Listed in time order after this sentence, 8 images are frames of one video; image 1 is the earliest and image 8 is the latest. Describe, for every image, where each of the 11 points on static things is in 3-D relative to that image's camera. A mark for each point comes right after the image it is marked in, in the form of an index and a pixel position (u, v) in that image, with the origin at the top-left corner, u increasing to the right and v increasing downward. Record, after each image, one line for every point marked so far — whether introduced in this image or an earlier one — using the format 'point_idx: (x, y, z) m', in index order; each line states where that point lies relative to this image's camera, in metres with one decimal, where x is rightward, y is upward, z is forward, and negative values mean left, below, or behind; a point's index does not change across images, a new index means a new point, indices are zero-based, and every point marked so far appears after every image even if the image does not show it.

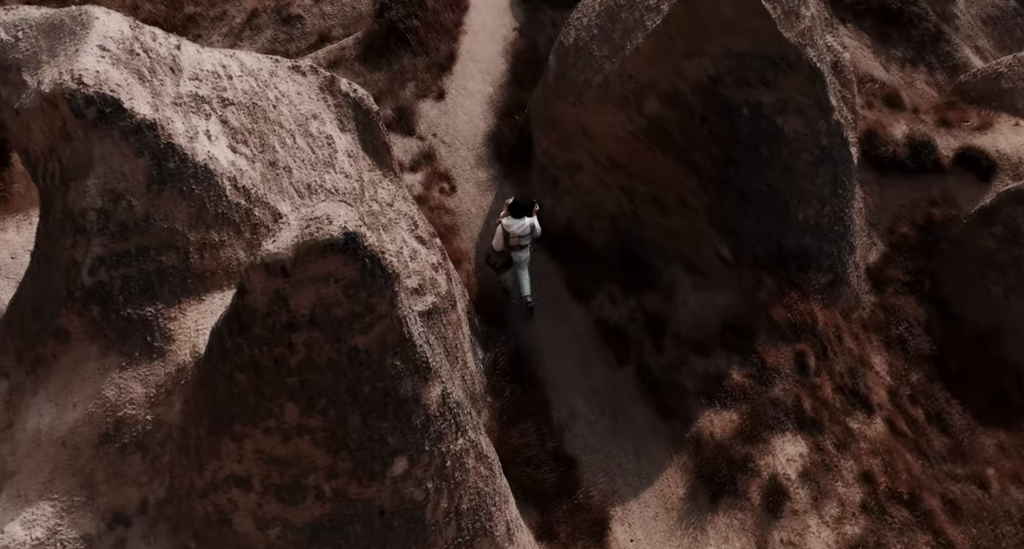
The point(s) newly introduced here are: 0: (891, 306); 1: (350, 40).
0: (+4.8, -0.4, +9.8) m
1: (-3.1, +4.4, +14.5) m
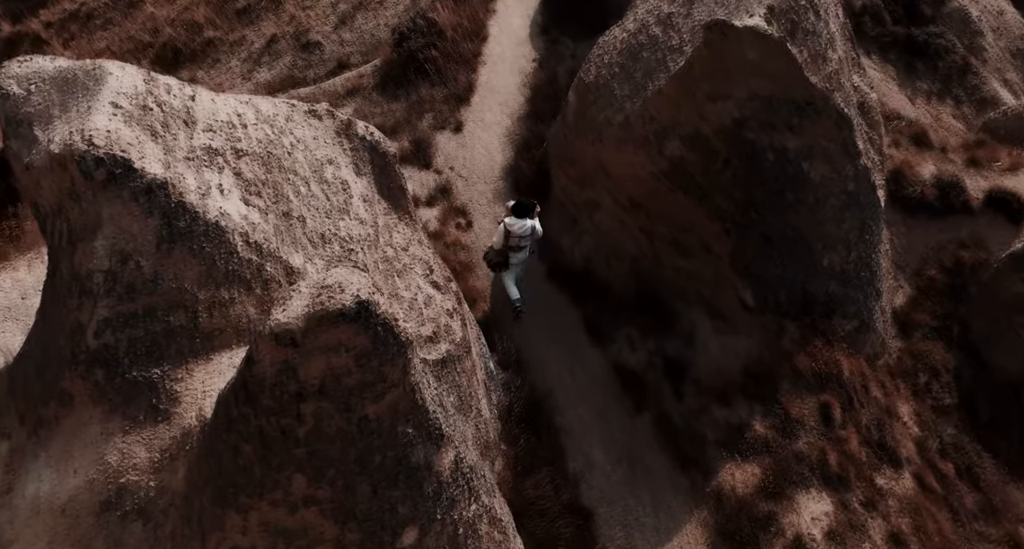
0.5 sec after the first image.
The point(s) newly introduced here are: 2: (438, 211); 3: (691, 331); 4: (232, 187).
0: (+5.0, -1.0, +9.5) m
1: (-2.7, +3.9, +14.5) m
2: (-1.0, +0.9, +10.7) m
3: (+2.1, -0.7, +9.0) m
4: (-2.0, +0.6, +5.4) m
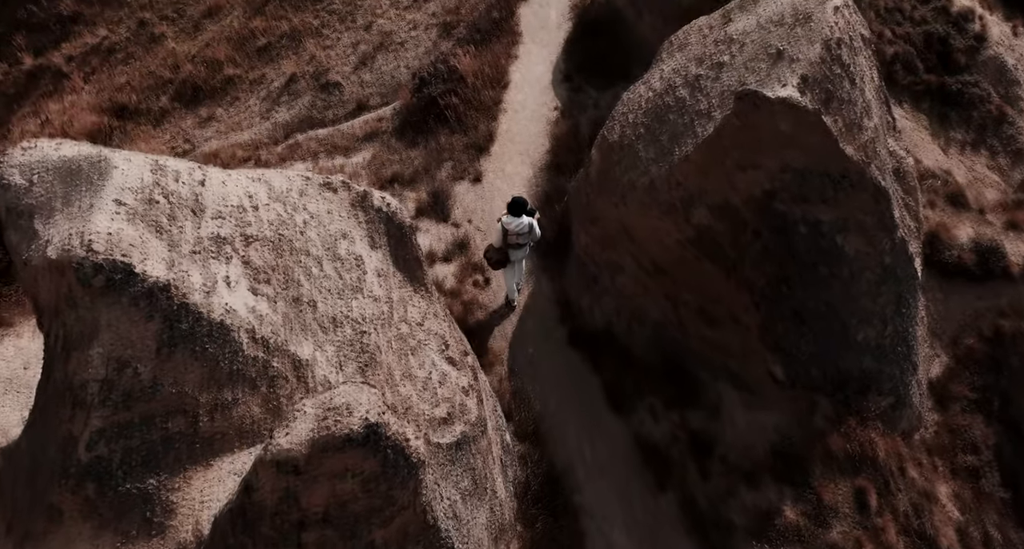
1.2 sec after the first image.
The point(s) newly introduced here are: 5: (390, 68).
0: (+5.2, -1.8, +9.1) m
1: (-2.3, +3.0, +14.3) m
2: (-0.8, +0.1, +10.4) m
3: (+2.3, -1.4, +8.6) m
4: (-1.8, 0.0, +5.2) m
5: (-2.4, +4.1, +15.2) m
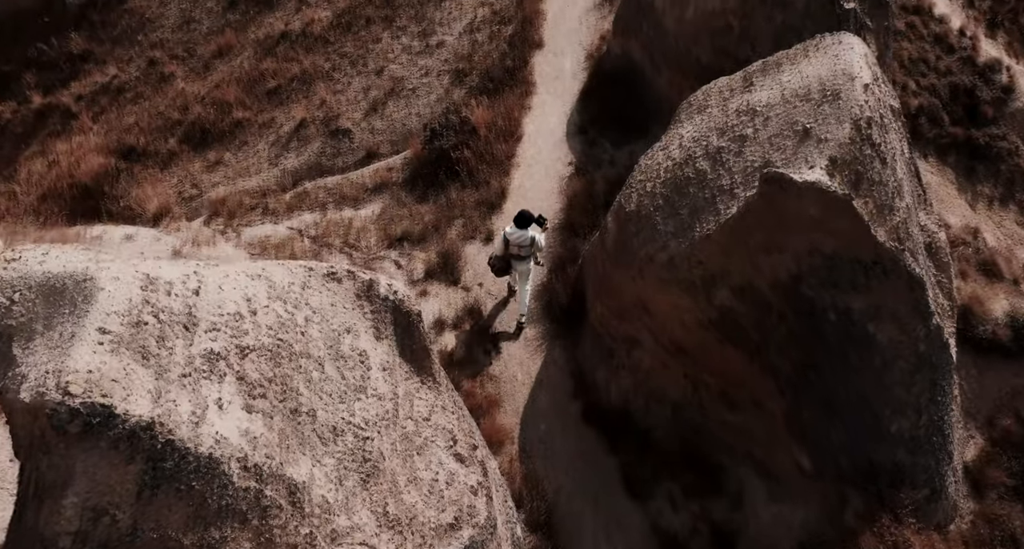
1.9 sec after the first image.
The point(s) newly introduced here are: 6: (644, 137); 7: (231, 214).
0: (+5.3, -2.7, +8.5) m
1: (-2.1, +2.1, +14.0) m
2: (-0.6, -0.8, +10.0) m
3: (+2.4, -2.3, +8.1) m
4: (-1.7, -0.8, +4.8) m
5: (-2.2, +3.1, +15.0) m
6: (+2.1, +2.2, +12.3) m
7: (-5.2, +1.2, +14.3) m
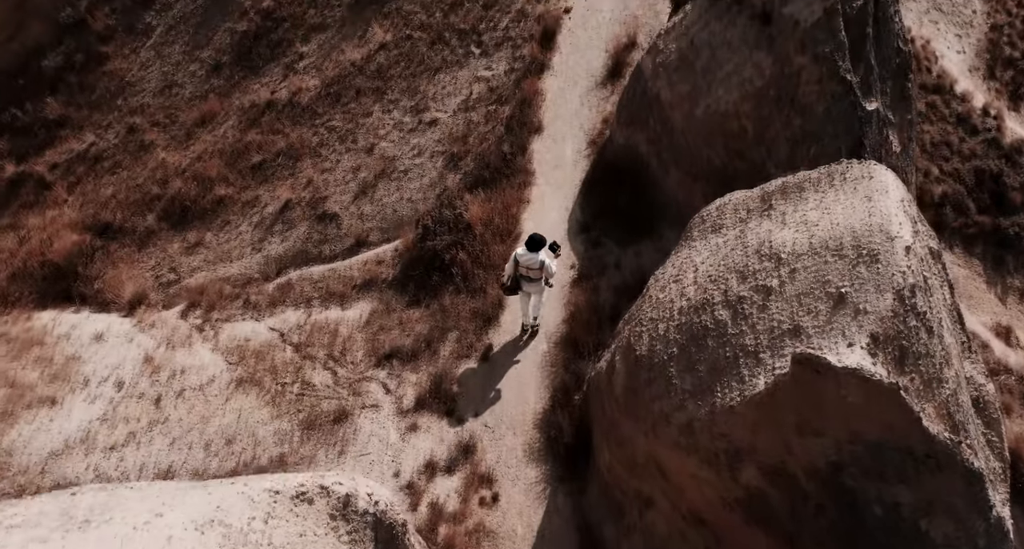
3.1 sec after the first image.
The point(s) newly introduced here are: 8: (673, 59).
0: (+5.3, -4.3, +7.6) m
1: (-2.1, +0.4, +13.1) m
2: (-0.6, -2.4, +9.1) m
3: (+2.4, -3.9, +7.2) m
4: (-1.7, -2.3, +3.9) m
5: (-2.2, +1.4, +14.1) m
6: (+2.1, +0.5, +11.4) m
7: (-5.2, -0.5, +13.4) m
8: (+2.3, +3.1, +11.3) m
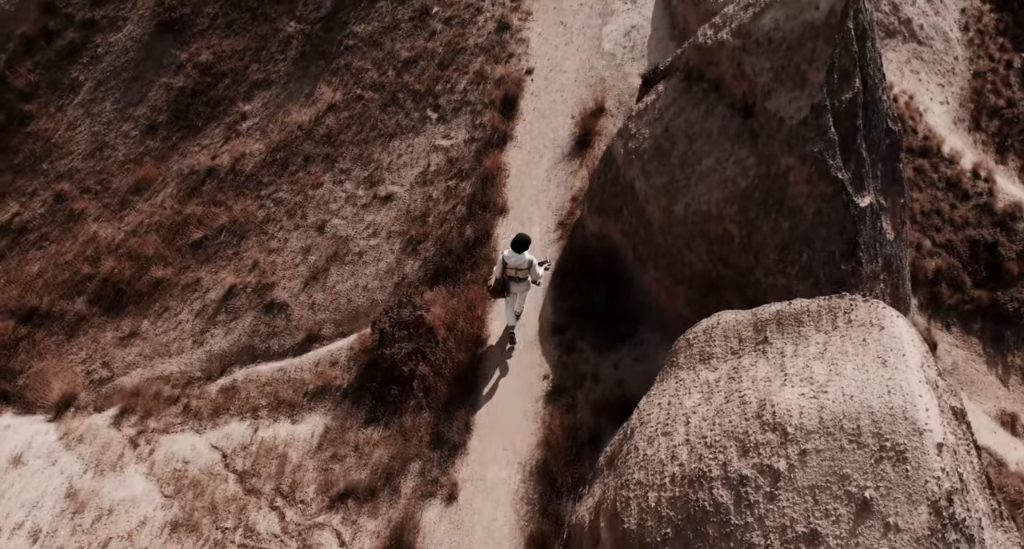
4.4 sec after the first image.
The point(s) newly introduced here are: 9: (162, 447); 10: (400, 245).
0: (+5.2, -5.6, +6.7) m
1: (-2.6, -1.2, +11.9) m
2: (-0.9, -3.9, +8.0) m
3: (+2.3, -5.3, +6.2) m
4: (-1.8, -3.9, +2.7) m
5: (-2.8, -0.2, +12.9) m
6: (+1.6, -0.9, +10.4) m
7: (-5.7, -2.2, +12.1) m
8: (+1.8, +1.7, +10.2) m
9: (-5.2, -2.6, +11.4) m
10: (-1.9, +0.5, +12.9) m
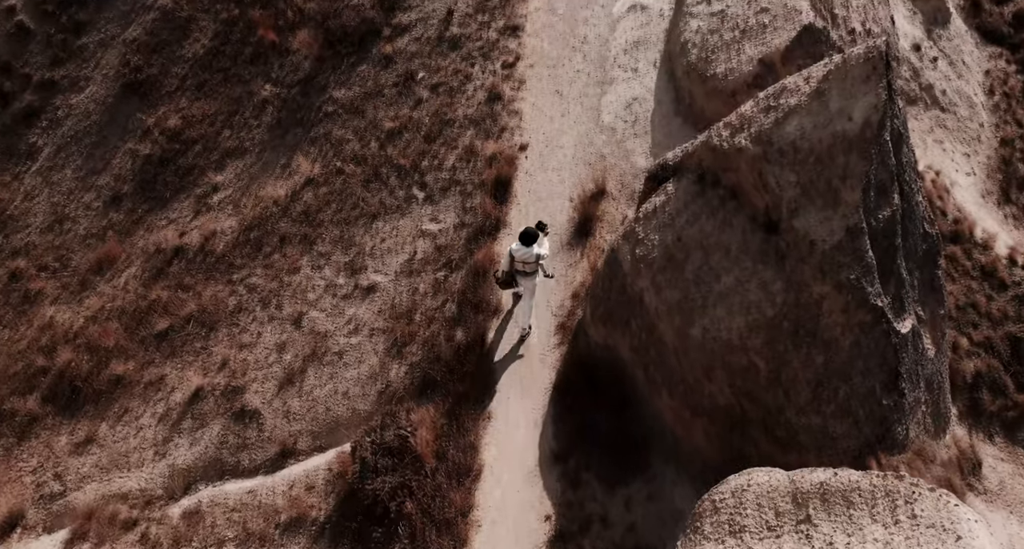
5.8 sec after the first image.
0: (+5.2, -7.1, +5.5) m
1: (-2.7, -2.8, +10.7) m
2: (-0.9, -5.4, +6.7) m
3: (+2.3, -6.8, +5.0) m
4: (-1.7, -5.3, +1.4) m
5: (-2.9, -1.8, +11.6) m
6: (+1.6, -2.4, +9.2) m
7: (-5.8, -3.8, +10.8) m
8: (+1.7, +0.2, +9.1) m
9: (-5.2, -4.2, +10.1) m
10: (-1.9, -1.1, +11.7) m
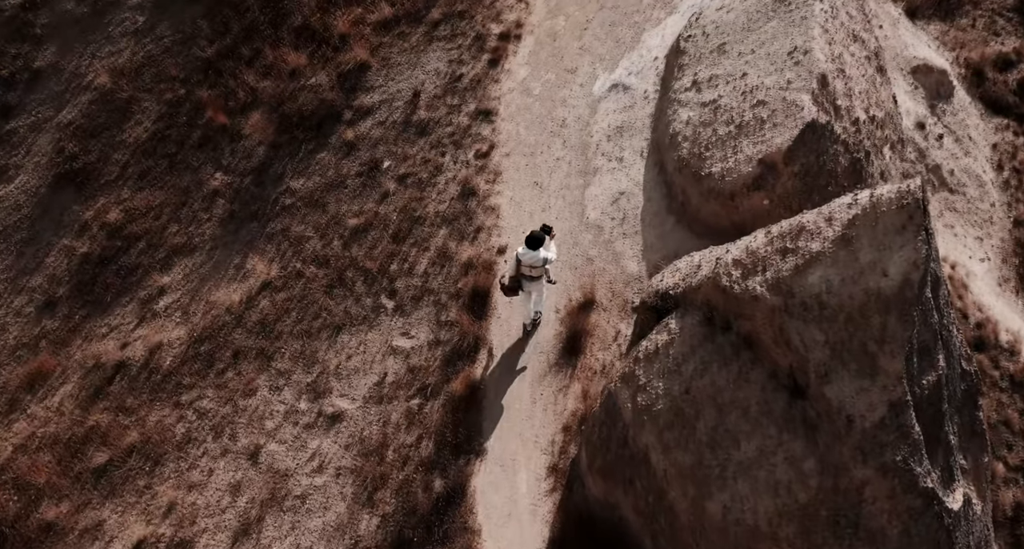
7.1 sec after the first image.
0: (+5.4, -8.5, +4.3) m
1: (-2.8, -4.6, +9.2) m
2: (-0.8, -7.1, +5.3) m
3: (+2.5, -8.3, +3.6) m
4: (-1.4, -6.9, 0.0) m
5: (-3.0, -3.6, +10.2) m
6: (+1.5, -4.1, +7.9) m
7: (-5.9, -5.7, +9.2) m
8: (+1.6, -1.5, +7.8) m
9: (-5.3, -6.0, +8.6) m
10: (-2.1, -2.9, +10.3) m
